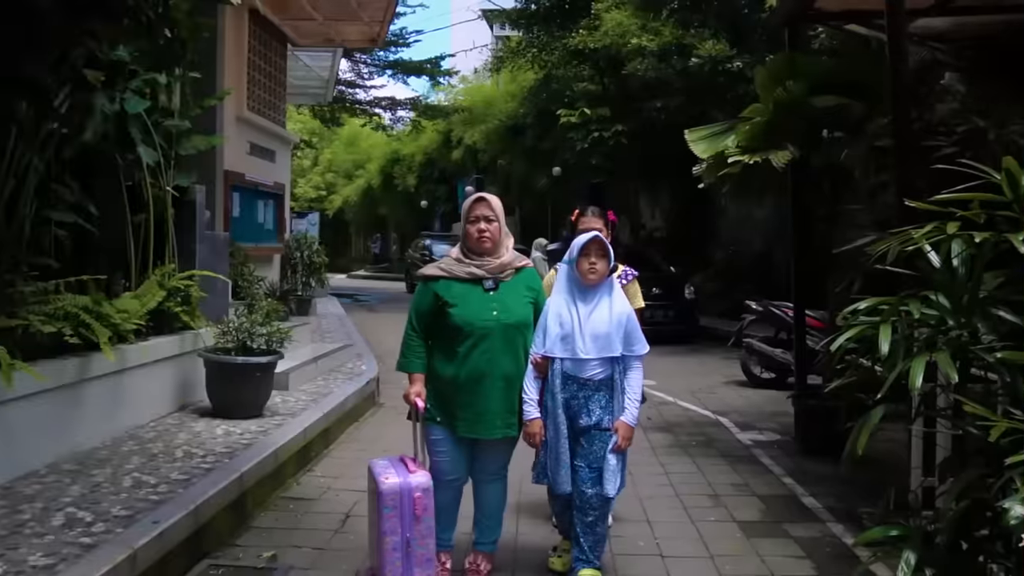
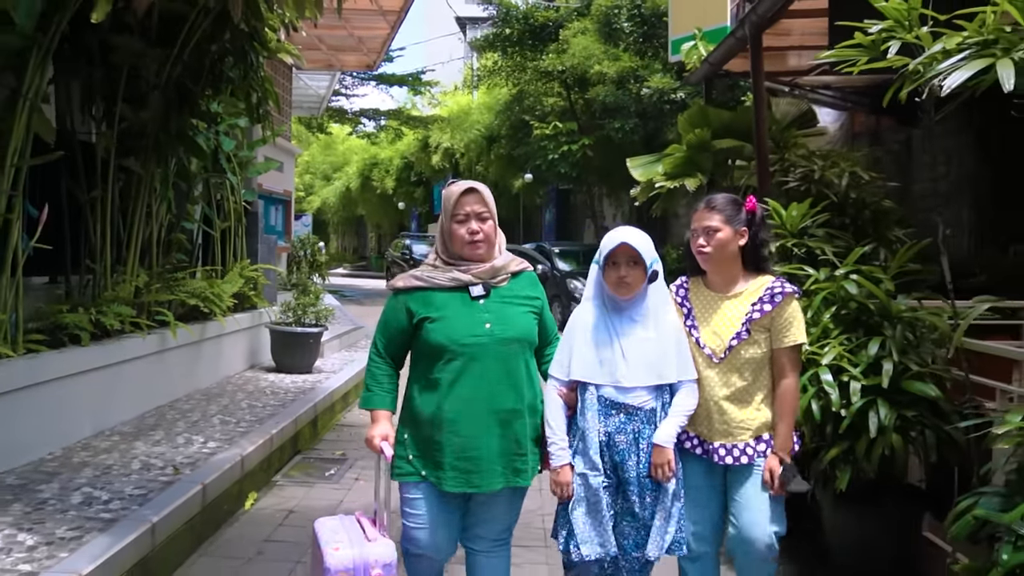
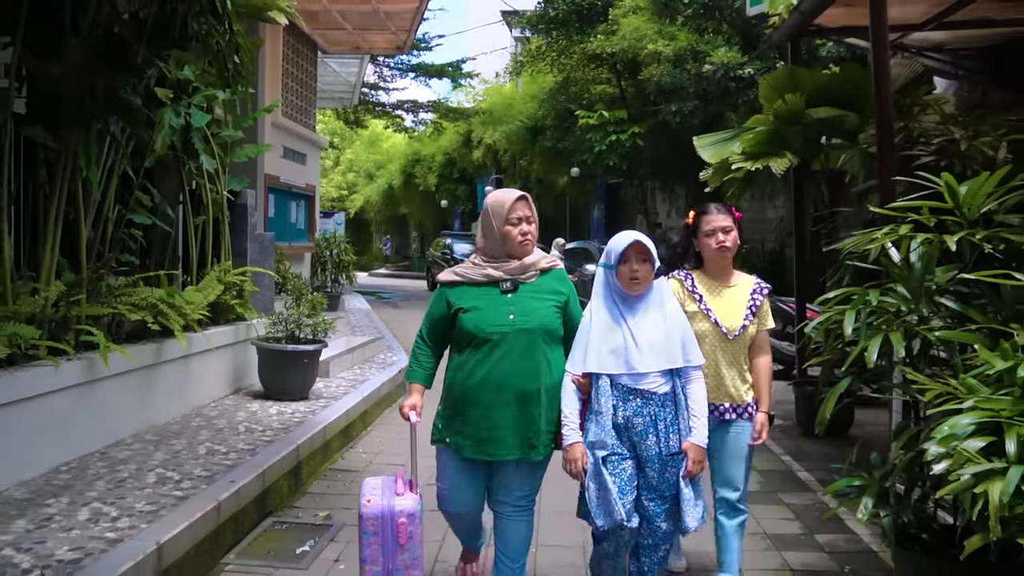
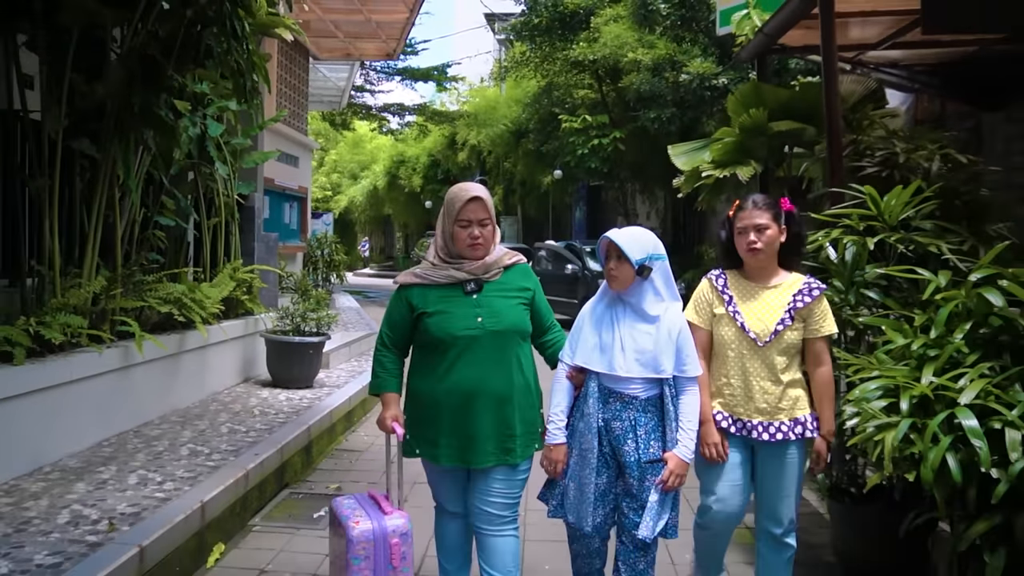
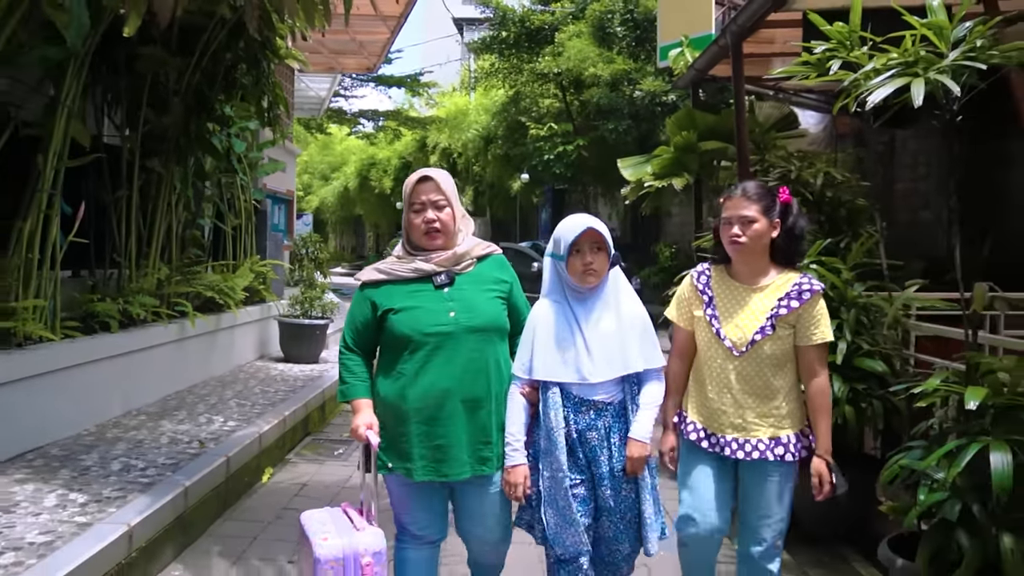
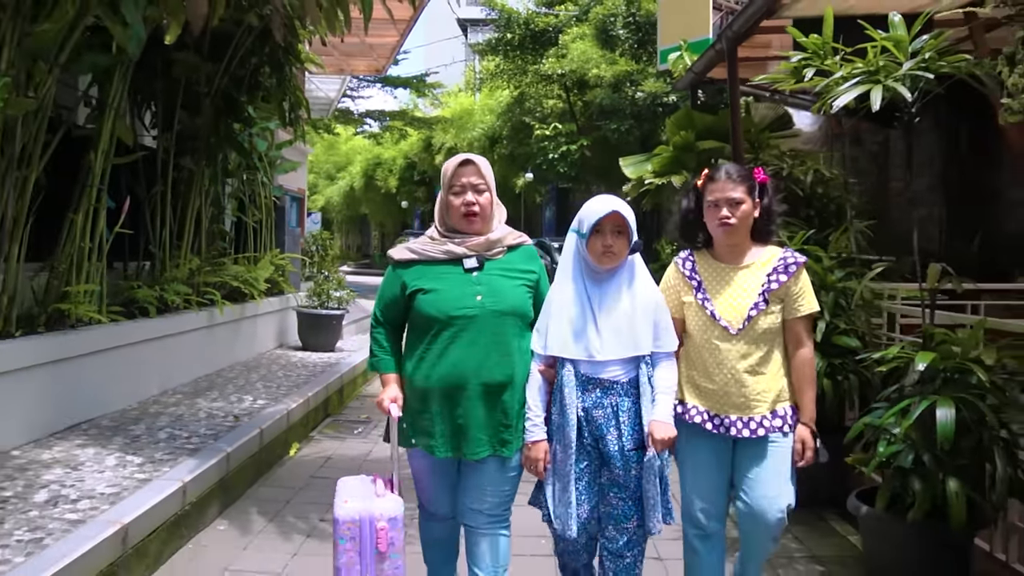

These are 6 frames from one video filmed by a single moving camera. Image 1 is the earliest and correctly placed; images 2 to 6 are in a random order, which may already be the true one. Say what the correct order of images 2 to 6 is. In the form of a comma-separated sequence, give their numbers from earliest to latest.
3, 4, 2, 5, 6
